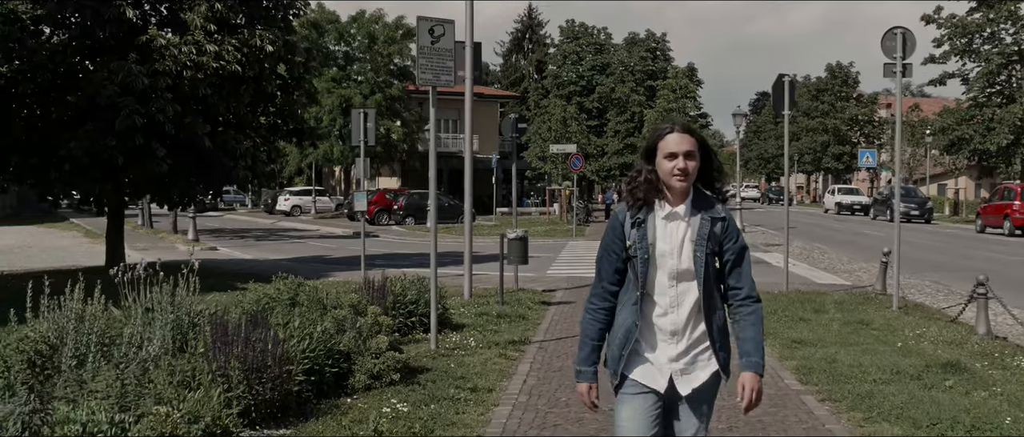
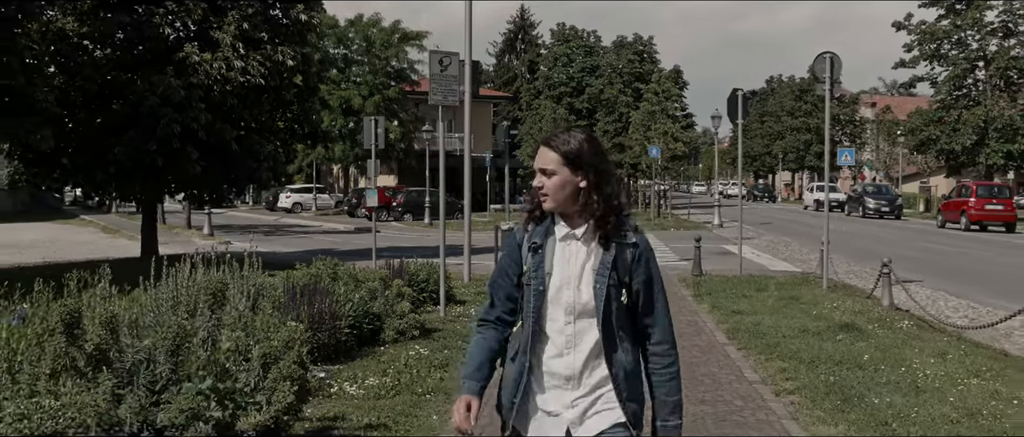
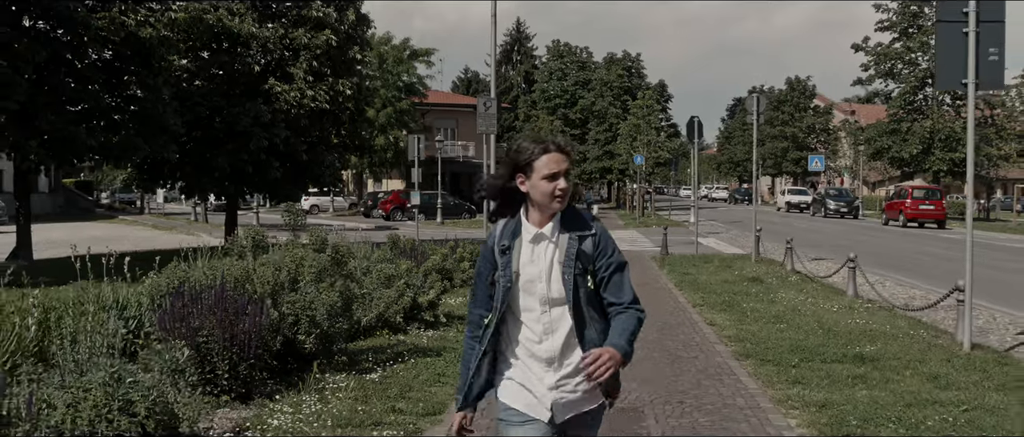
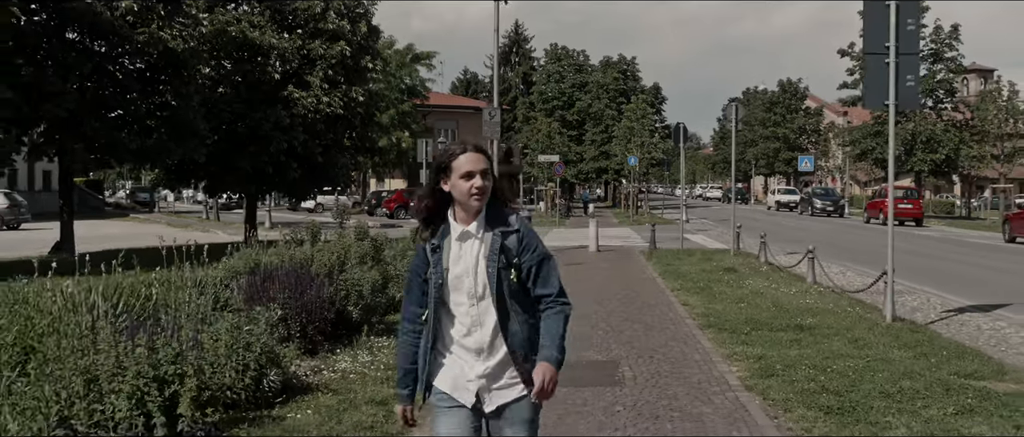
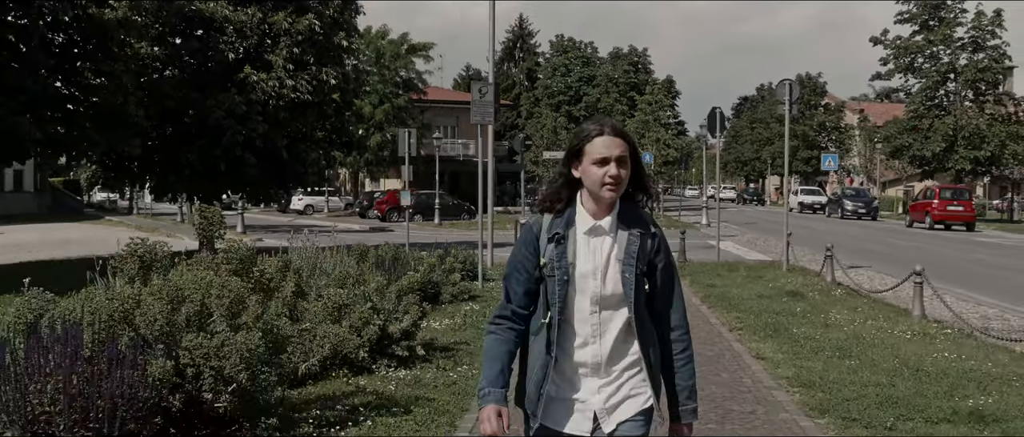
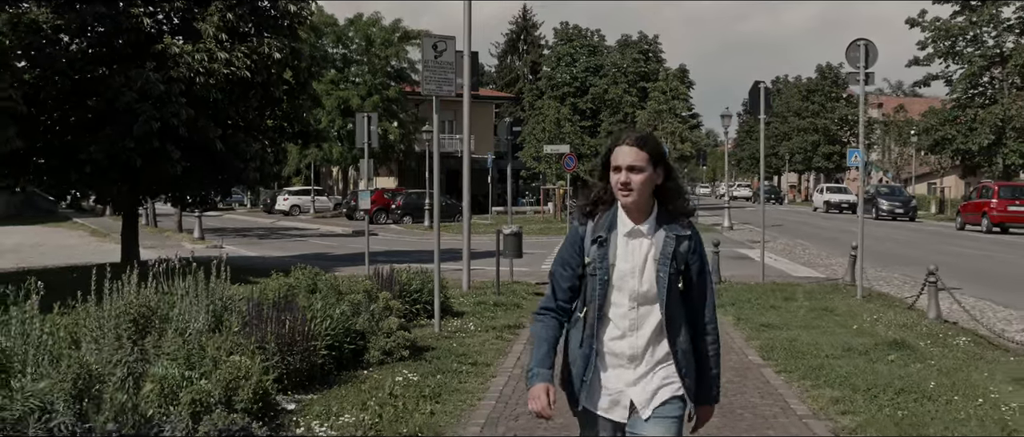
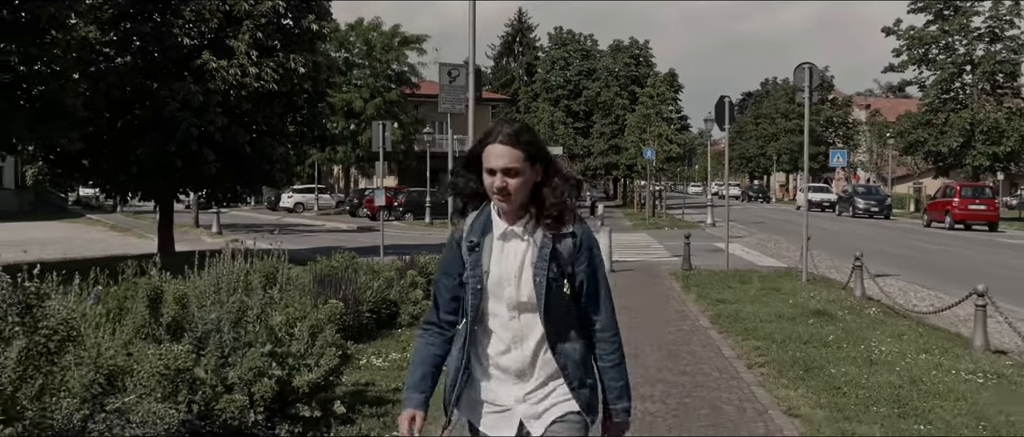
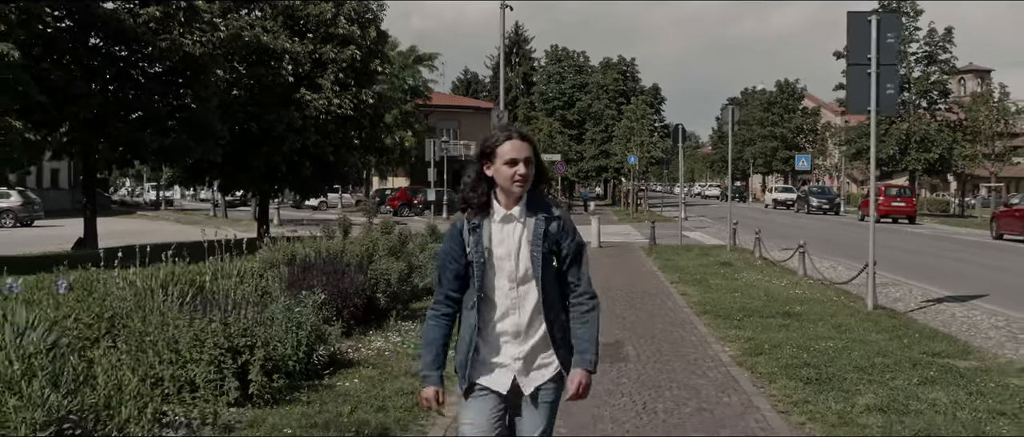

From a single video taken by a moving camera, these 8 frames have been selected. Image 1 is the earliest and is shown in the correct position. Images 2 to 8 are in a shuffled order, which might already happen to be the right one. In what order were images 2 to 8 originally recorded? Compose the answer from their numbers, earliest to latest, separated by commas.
6, 2, 7, 5, 3, 4, 8
